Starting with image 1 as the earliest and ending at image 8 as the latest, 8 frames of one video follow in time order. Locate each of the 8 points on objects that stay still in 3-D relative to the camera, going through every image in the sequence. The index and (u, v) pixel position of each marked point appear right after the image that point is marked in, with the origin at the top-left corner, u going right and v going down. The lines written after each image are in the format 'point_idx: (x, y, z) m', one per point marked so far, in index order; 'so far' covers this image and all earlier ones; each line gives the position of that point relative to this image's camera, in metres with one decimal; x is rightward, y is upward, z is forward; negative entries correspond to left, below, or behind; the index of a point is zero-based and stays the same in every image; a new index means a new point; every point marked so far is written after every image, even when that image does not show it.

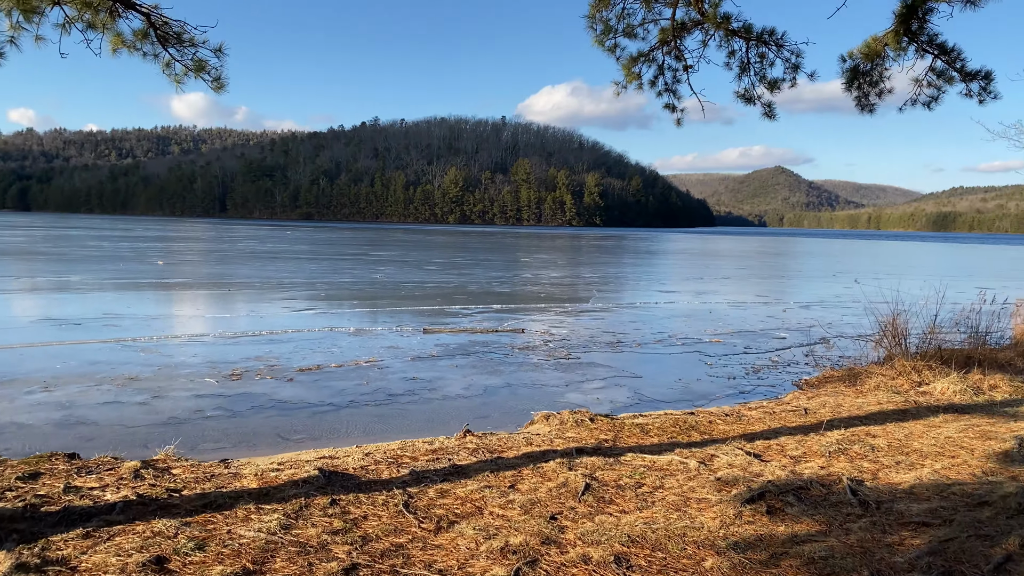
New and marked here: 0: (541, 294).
0: (+0.6, -0.1, +17.6) m
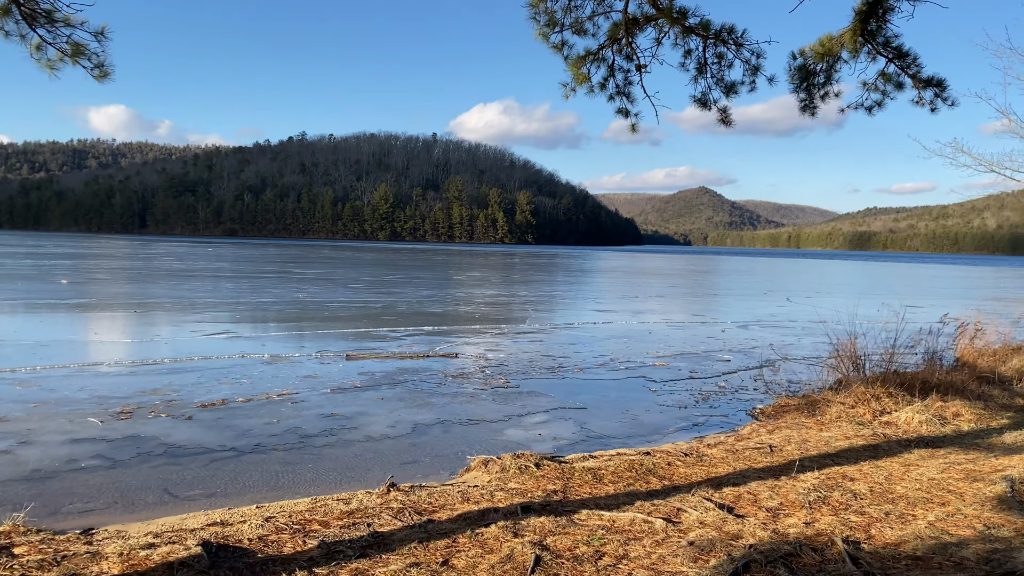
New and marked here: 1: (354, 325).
0: (-0.8, -0.5, +16.8) m
1: (-2.8, -0.7, +14.7) m
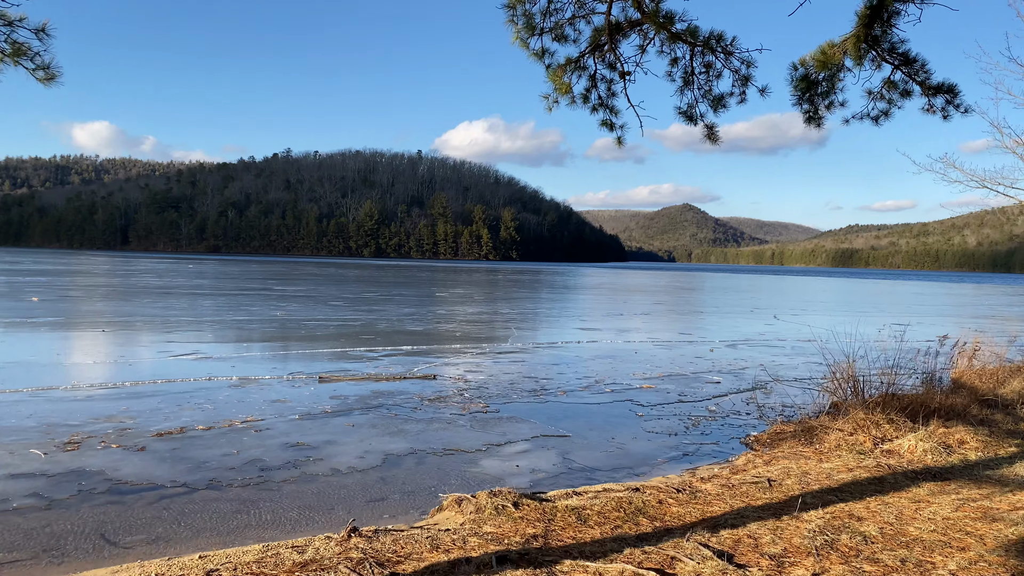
0: (-1.1, -0.9, +16.4) m
1: (-3.1, -1.0, +14.2) m
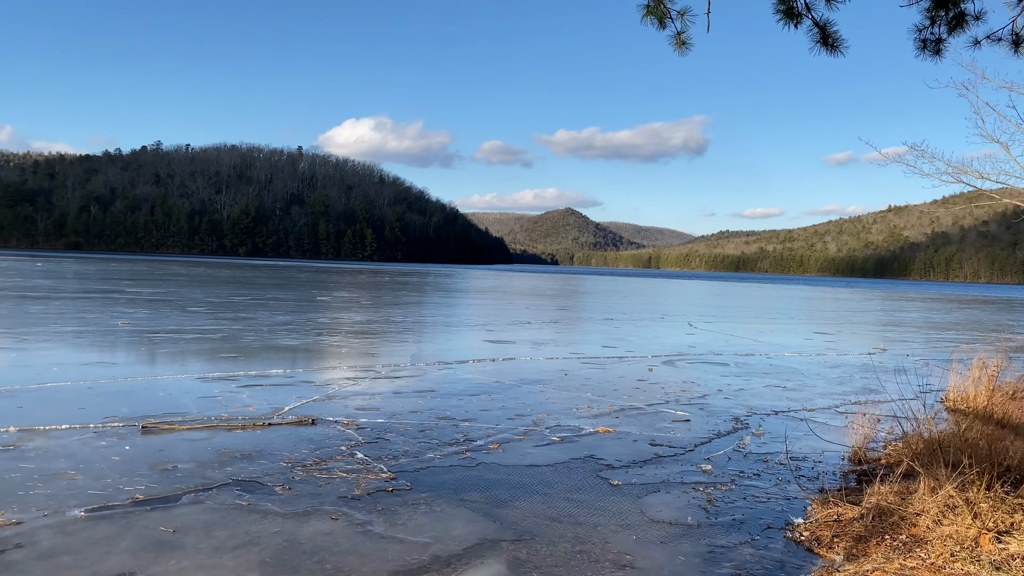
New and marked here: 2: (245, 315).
0: (-2.8, -1.0, +13.6) m
1: (-4.5, -1.0, +11.2) m
2: (-6.1, -0.6, +18.9) m
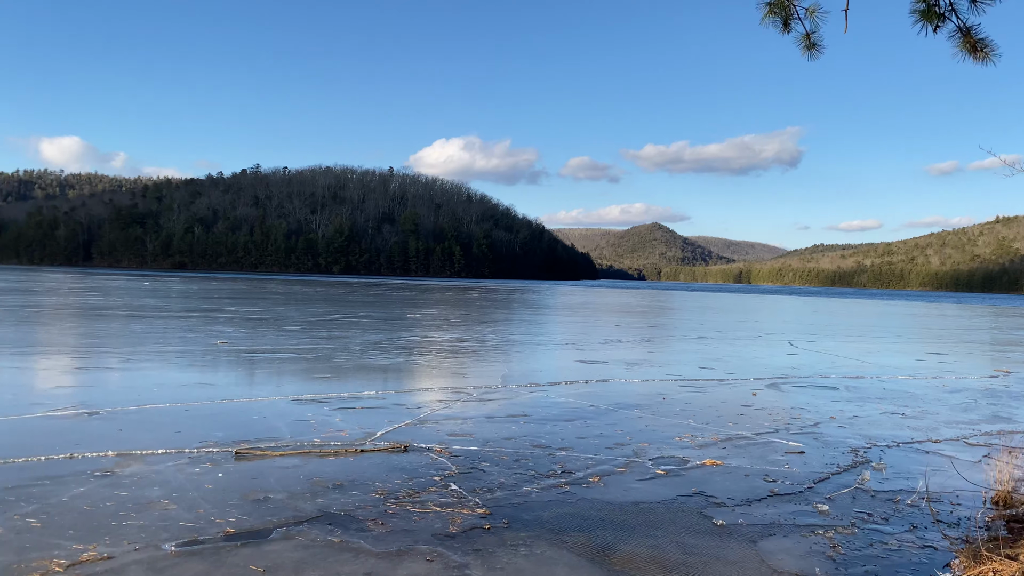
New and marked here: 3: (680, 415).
0: (-1.3, -1.3, +13.5) m
1: (-3.2, -1.3, +11.2) m
2: (-4.0, -1.0, +19.1) m
3: (+1.8, -1.4, +8.9) m
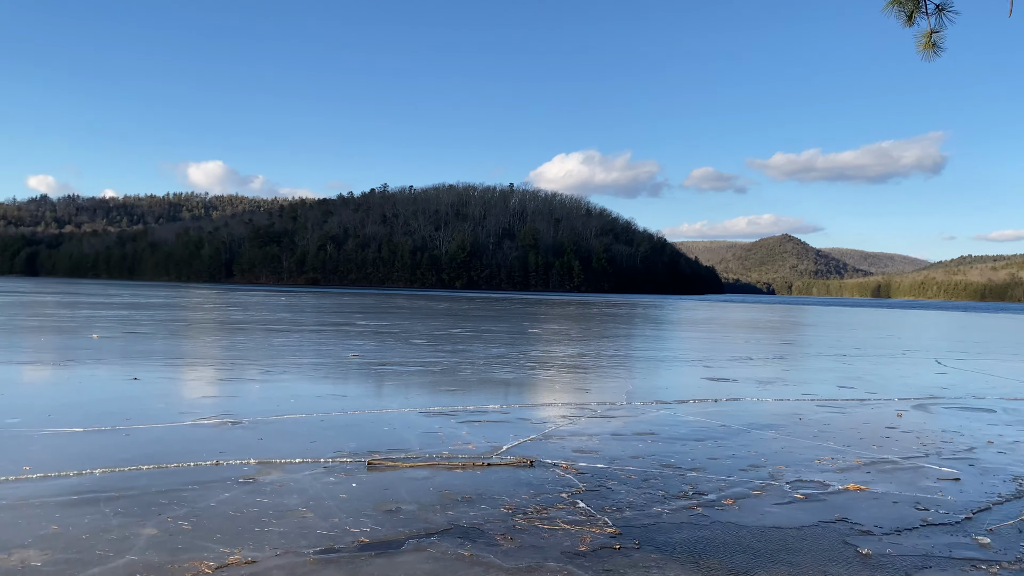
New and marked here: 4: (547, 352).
0: (+0.7, -1.5, +13.5) m
1: (-1.5, -1.5, +11.5) m
2: (-1.2, -1.4, +19.4) m
3: (+3.1, -1.5, +8.4) m
4: (+0.8, -1.5, +18.7) m
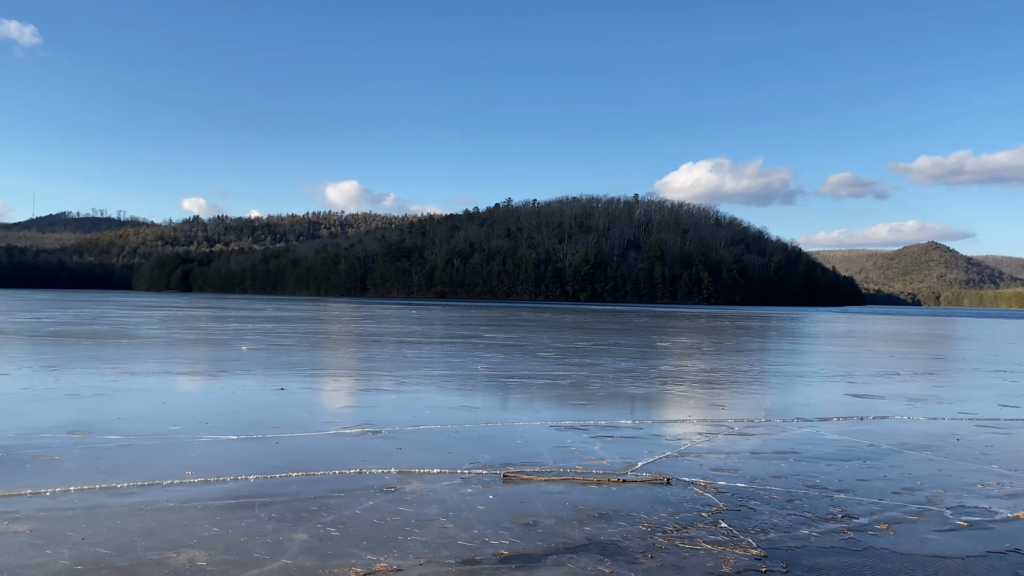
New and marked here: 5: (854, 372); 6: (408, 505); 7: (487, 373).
0: (+2.8, -1.7, +13.2) m
1: (+0.3, -1.7, +11.6) m
2: (+1.8, -1.7, +19.3) m
3: (+4.4, -1.6, +7.8) m
4: (+3.7, -1.7, +18.3) m
5: (+7.5, -1.8, +18.0) m
6: (-0.7, -1.5, +5.7) m
7: (-0.5, -1.7, +16.8) m
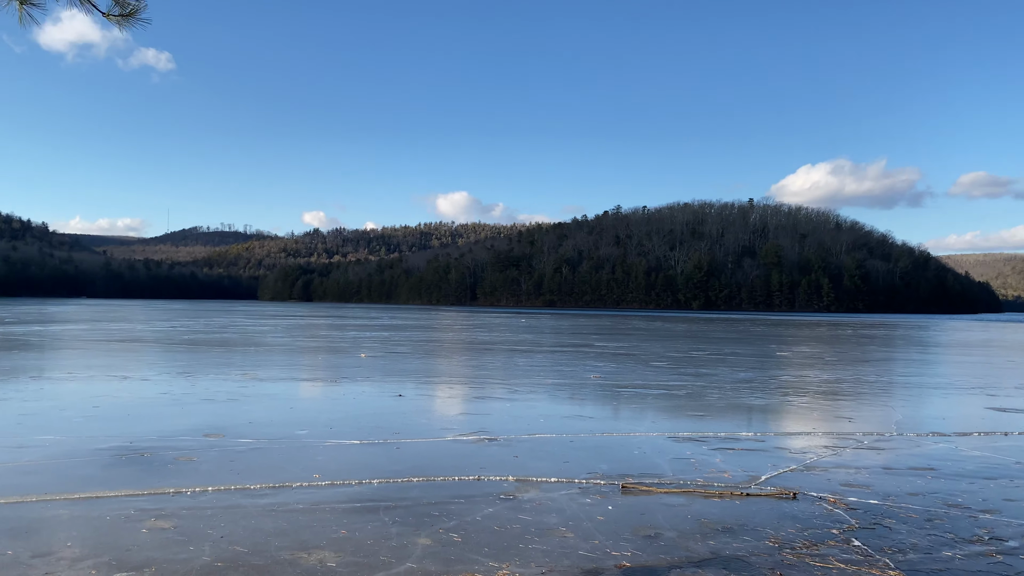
0: (+4.6, -1.8, +12.7) m
1: (+1.9, -1.8, +11.4) m
2: (+4.4, -1.9, +18.9) m
3: (+5.5, -1.7, +7.2) m
4: (+6.1, -1.9, +17.6) m
5: (+9.8, -1.9, +16.9) m
6: (+0.1, -1.5, +5.7) m
7: (+1.7, -1.9, +16.7) m
